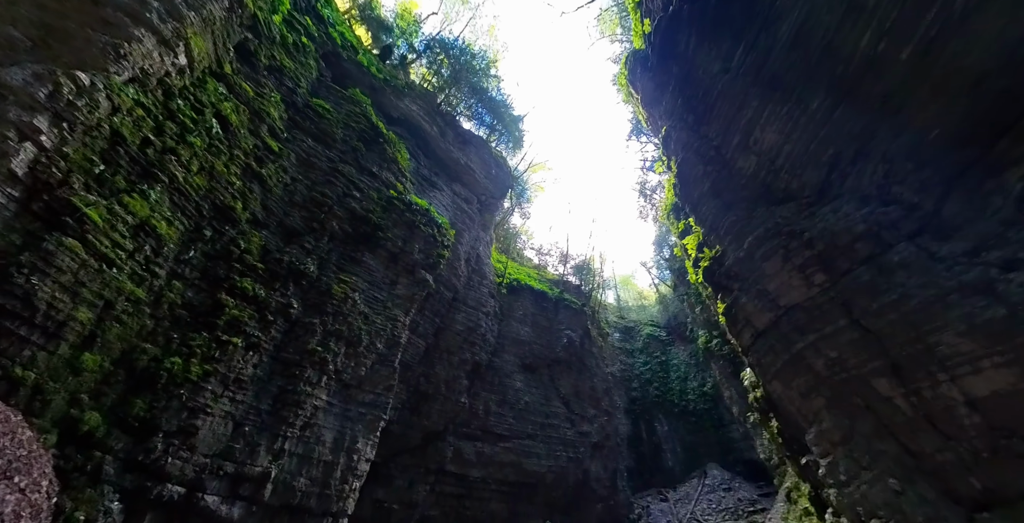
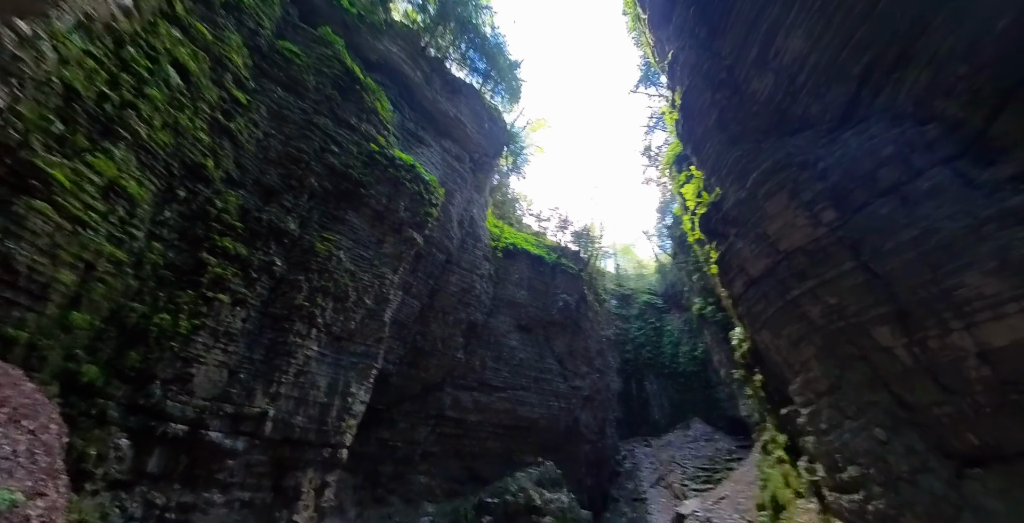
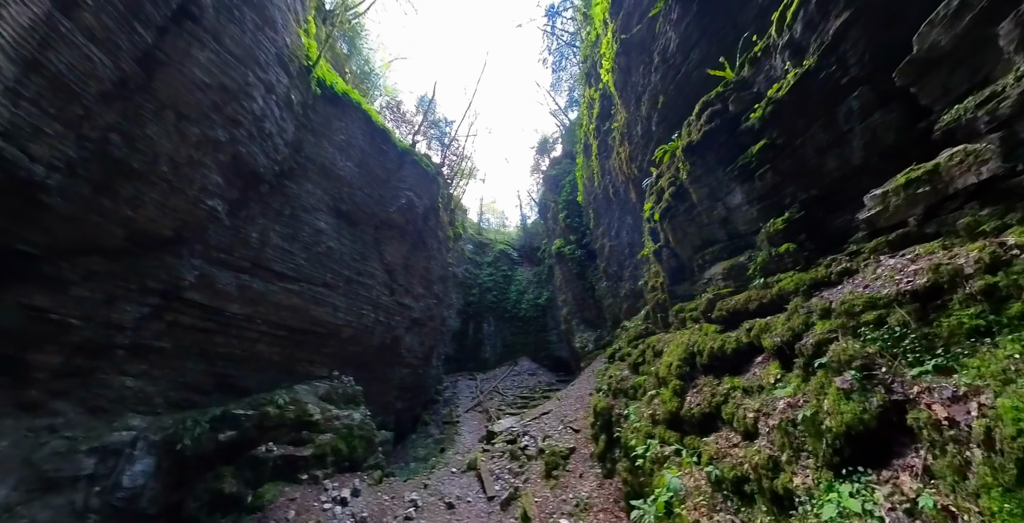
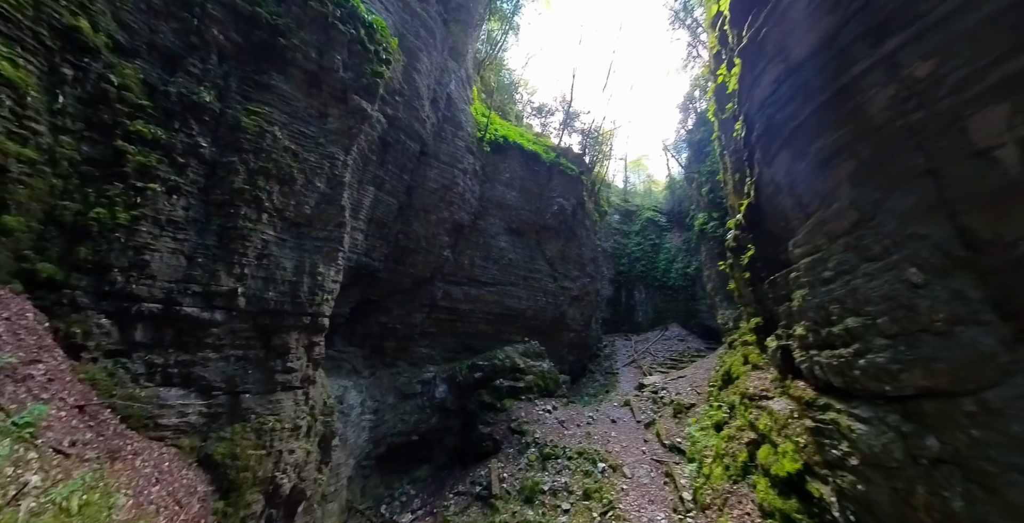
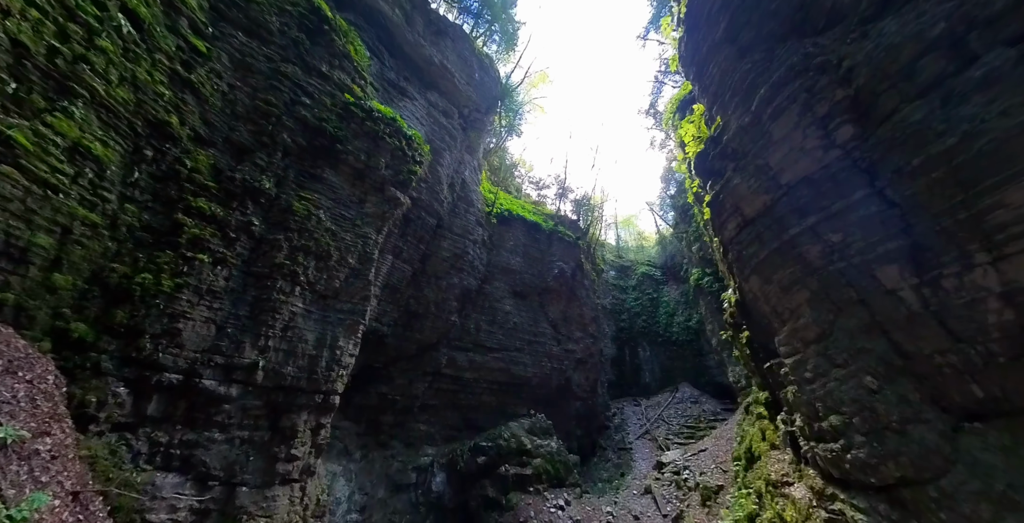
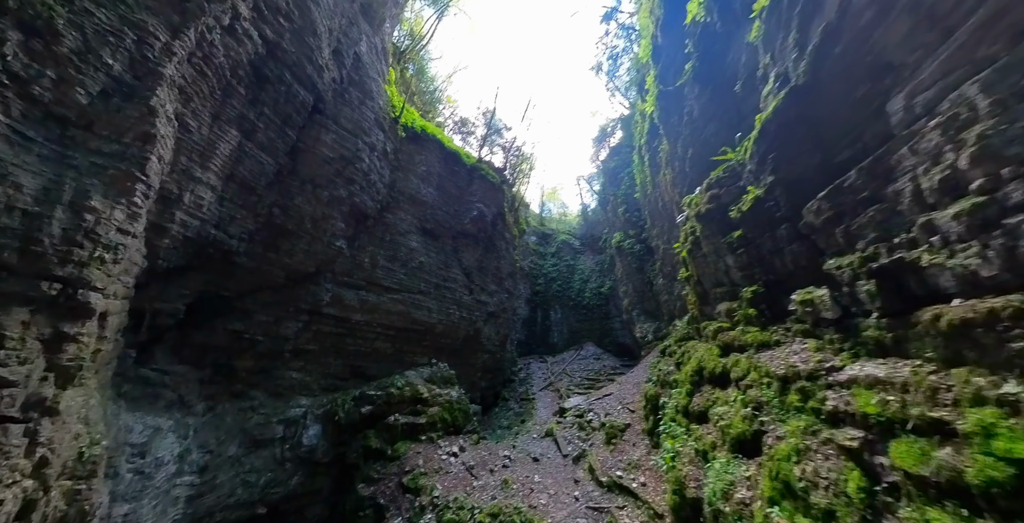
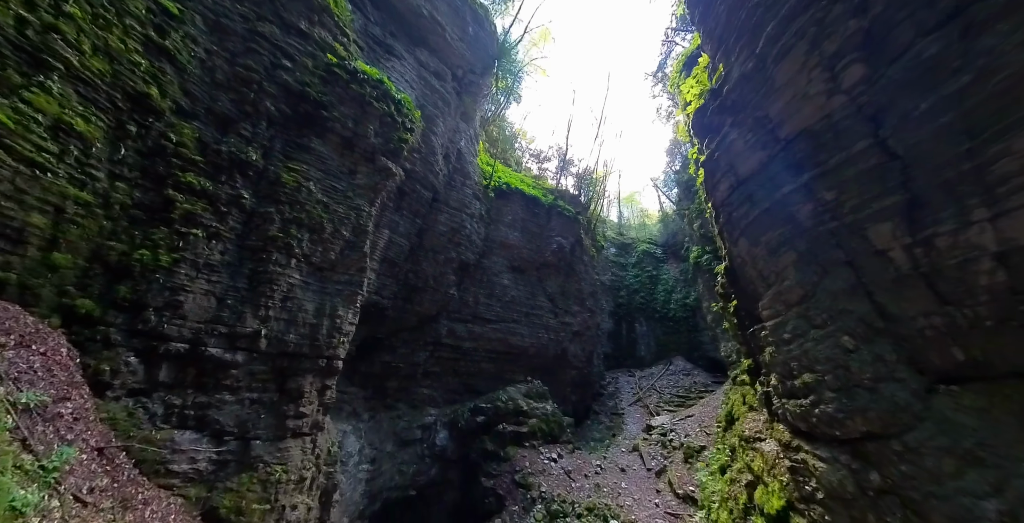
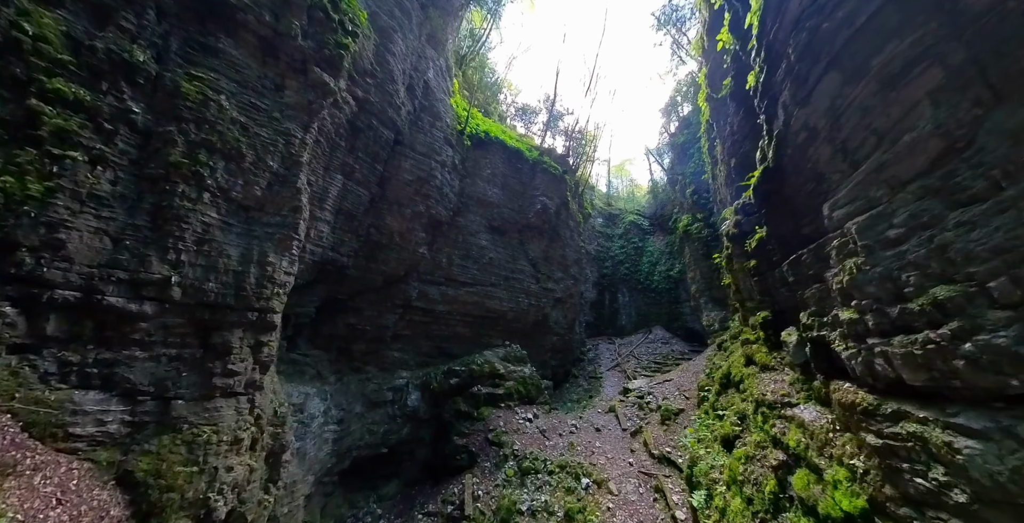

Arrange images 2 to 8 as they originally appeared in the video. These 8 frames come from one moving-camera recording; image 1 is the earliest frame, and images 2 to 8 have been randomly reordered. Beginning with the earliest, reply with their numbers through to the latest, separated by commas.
2, 5, 7, 4, 8, 6, 3
